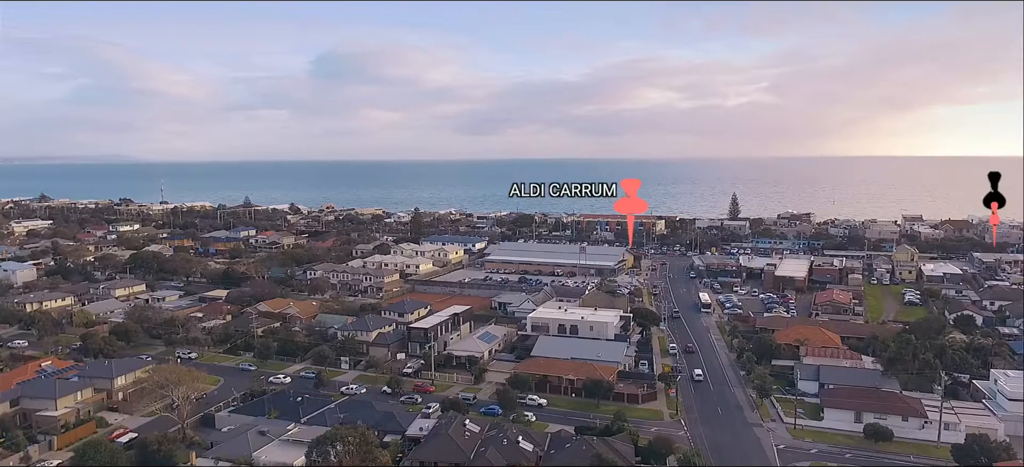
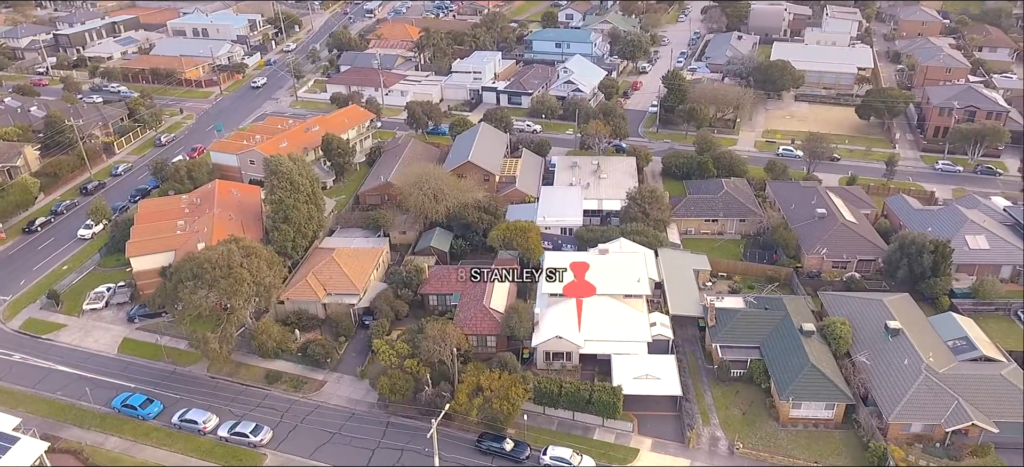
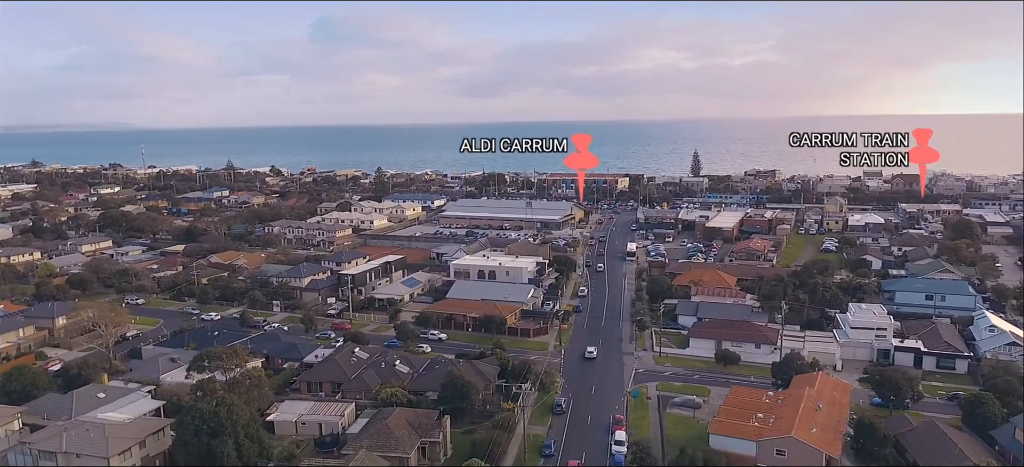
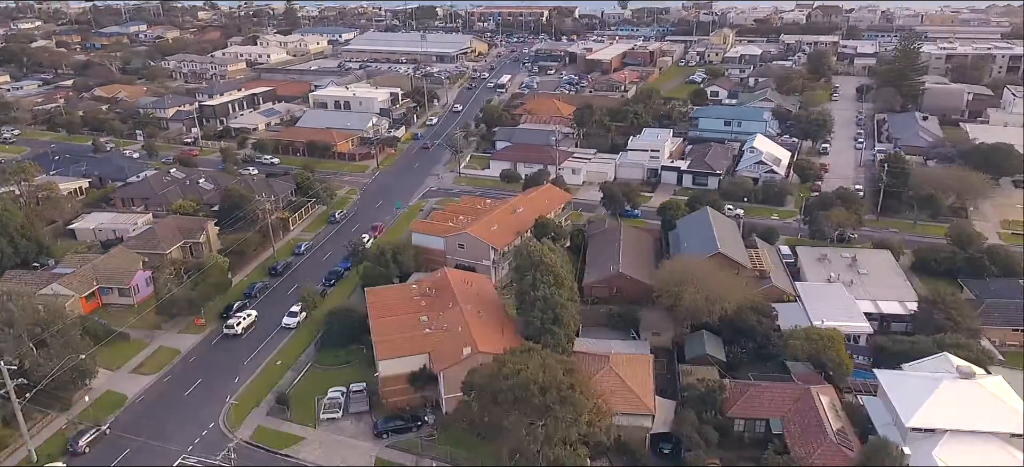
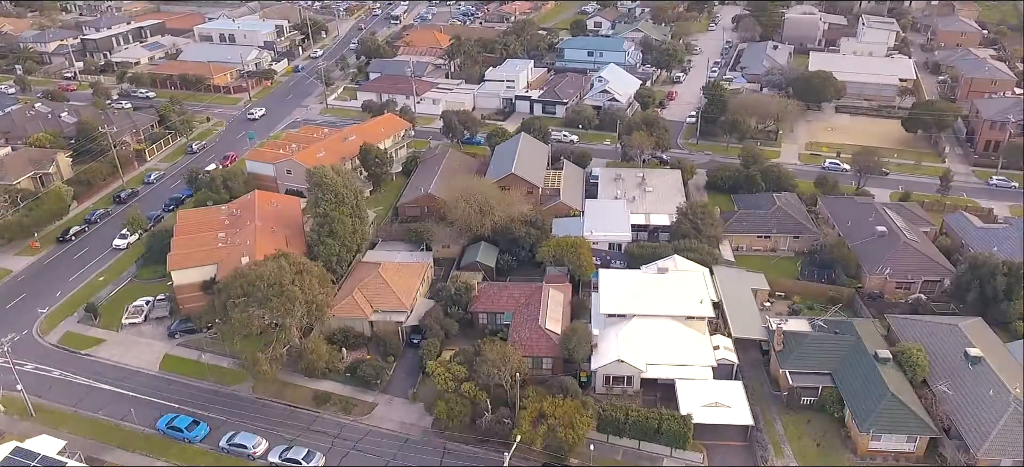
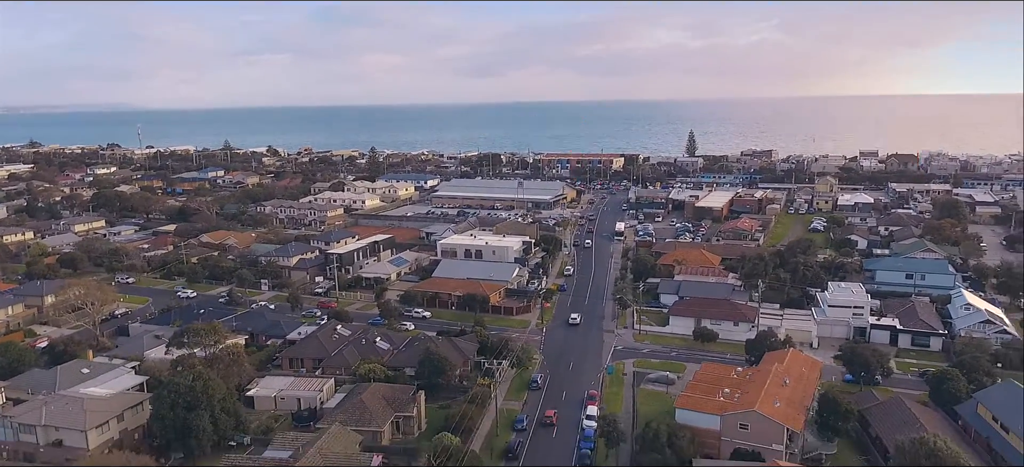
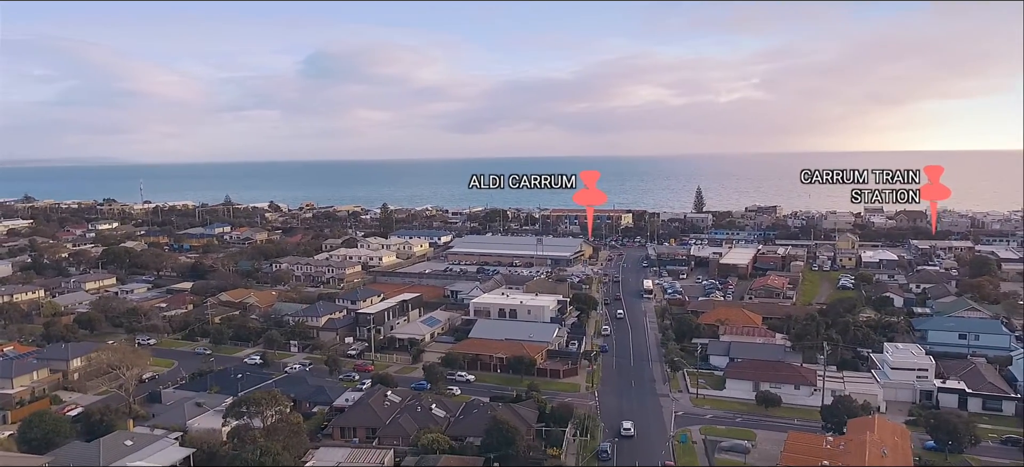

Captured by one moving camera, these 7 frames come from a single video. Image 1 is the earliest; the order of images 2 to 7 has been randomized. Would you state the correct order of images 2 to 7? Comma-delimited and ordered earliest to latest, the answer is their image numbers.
7, 3, 6, 4, 5, 2
